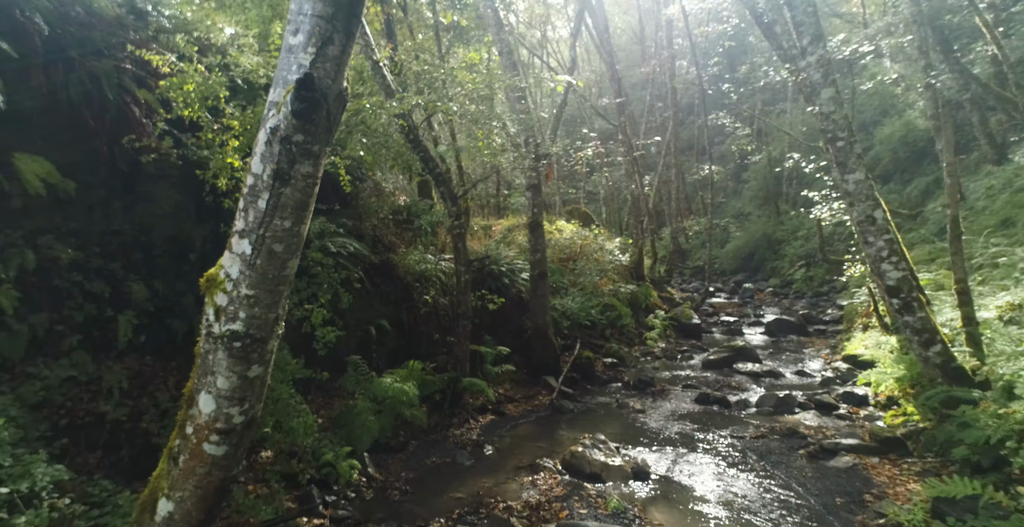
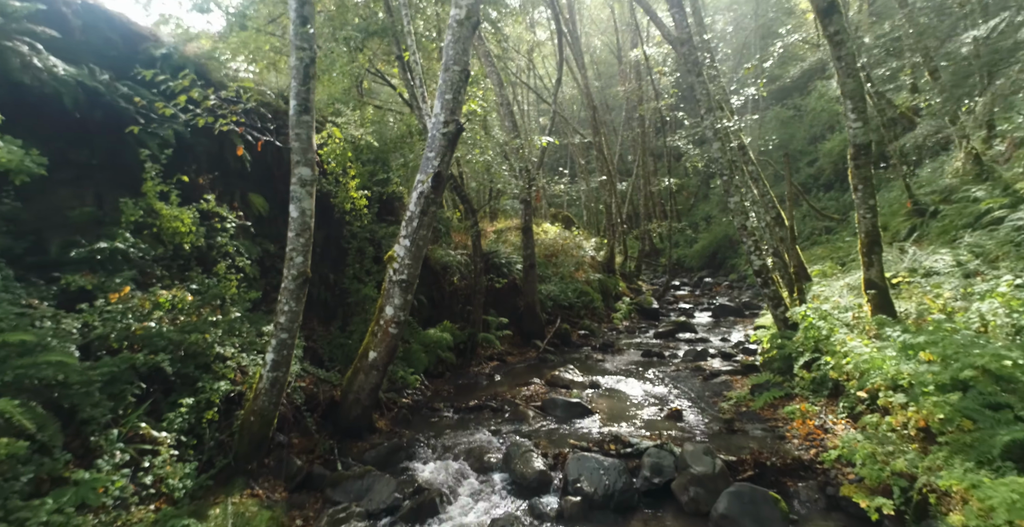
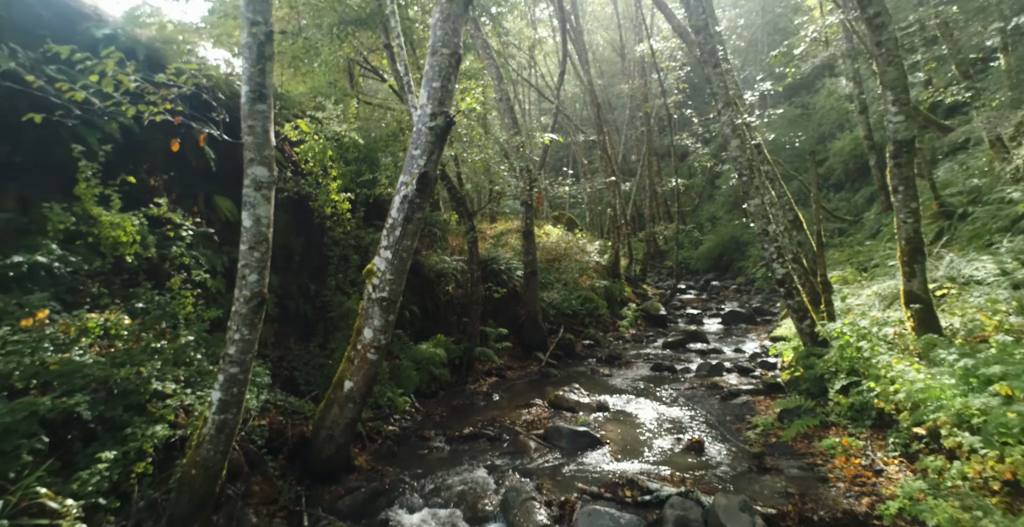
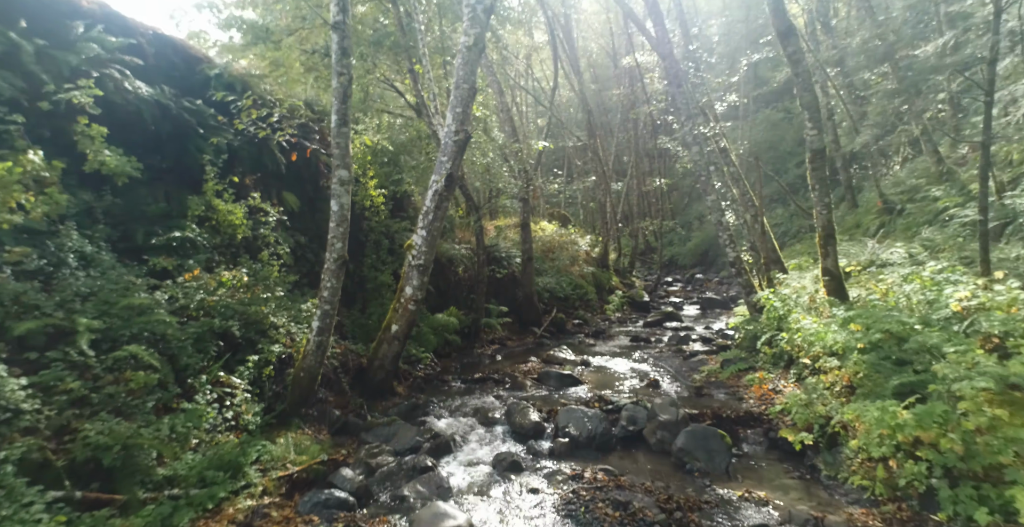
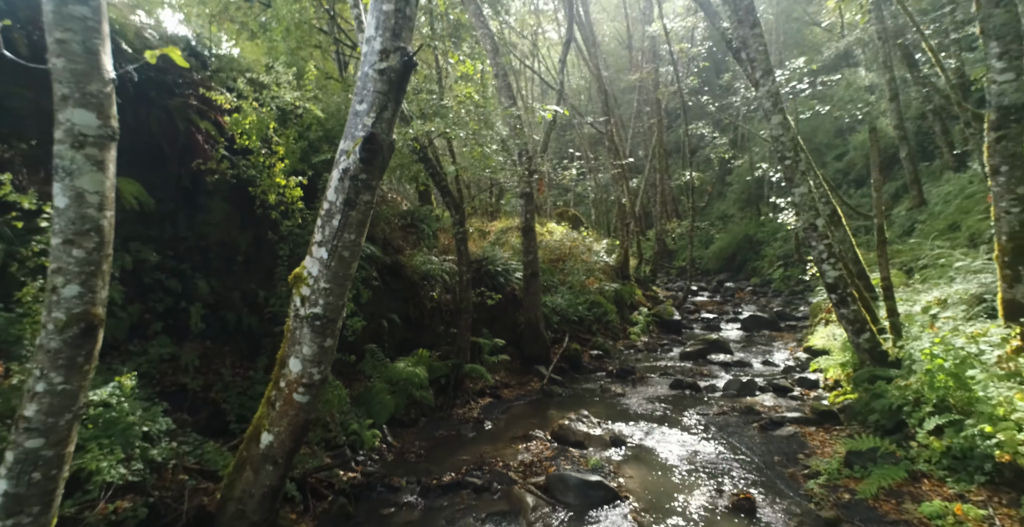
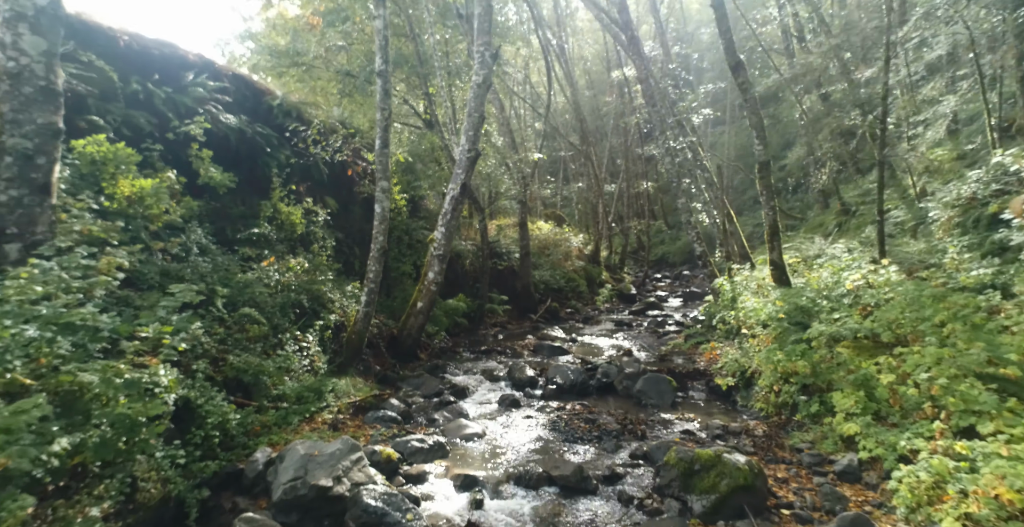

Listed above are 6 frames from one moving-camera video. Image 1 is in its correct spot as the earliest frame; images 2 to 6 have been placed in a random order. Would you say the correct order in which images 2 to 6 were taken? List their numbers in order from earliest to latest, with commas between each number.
5, 3, 2, 4, 6
